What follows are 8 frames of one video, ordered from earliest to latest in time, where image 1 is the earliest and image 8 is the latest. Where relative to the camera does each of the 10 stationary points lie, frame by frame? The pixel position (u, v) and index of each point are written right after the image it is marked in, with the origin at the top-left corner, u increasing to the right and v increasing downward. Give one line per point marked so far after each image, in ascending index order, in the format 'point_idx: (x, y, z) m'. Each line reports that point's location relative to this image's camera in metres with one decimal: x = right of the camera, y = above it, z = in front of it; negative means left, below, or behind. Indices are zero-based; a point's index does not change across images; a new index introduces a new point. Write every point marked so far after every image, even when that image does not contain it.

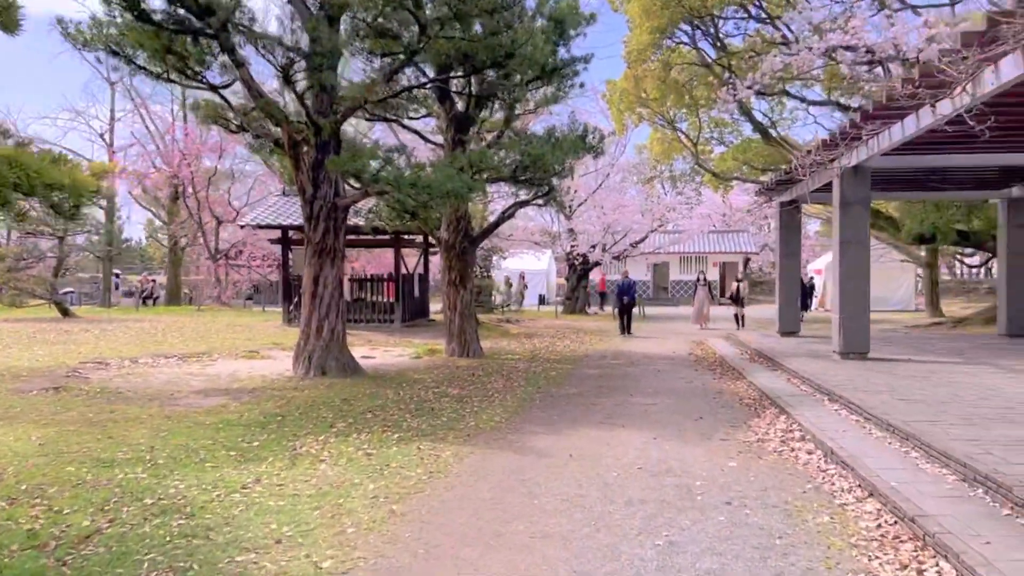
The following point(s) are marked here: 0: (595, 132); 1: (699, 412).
0: (+1.3, +2.4, +13.0) m
1: (+1.7, -1.1, +7.5) m
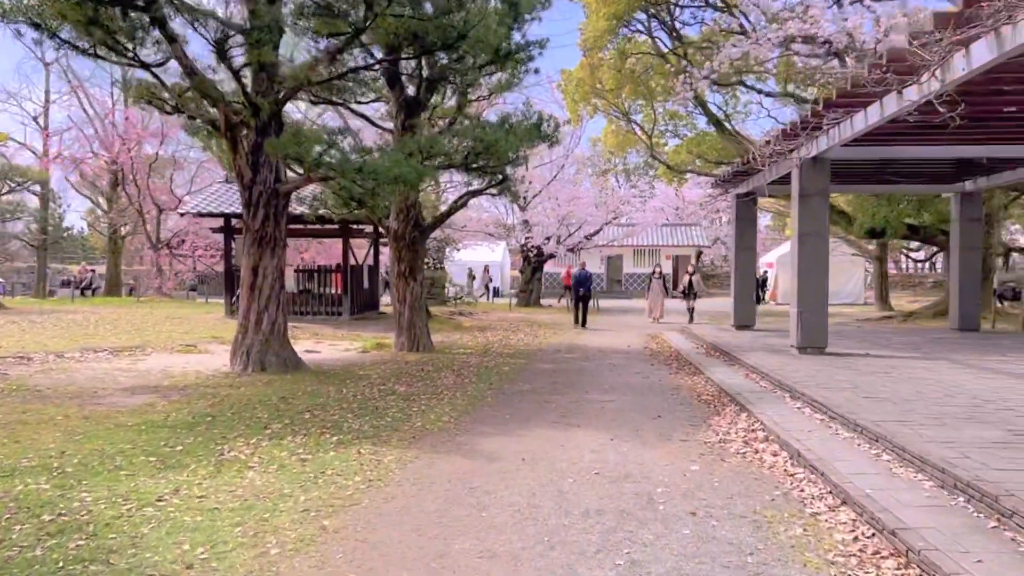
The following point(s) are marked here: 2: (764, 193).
0: (+0.6, +2.6, +12.6) m
1: (+1.3, -1.1, +7.2) m
2: (+4.3, +1.6, +14.2) m
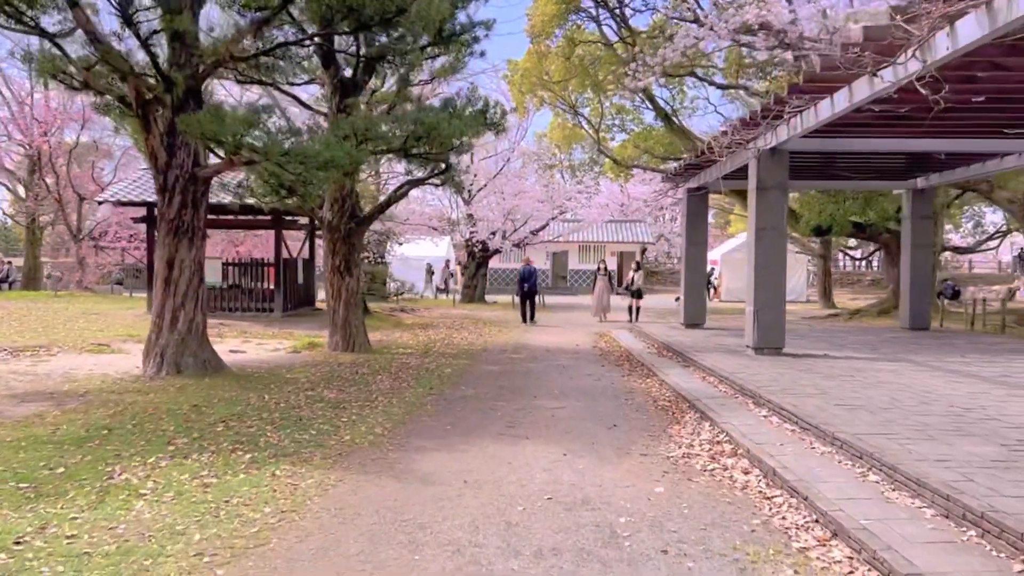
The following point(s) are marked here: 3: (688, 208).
0: (-0.2, +2.6, +11.9) m
1: (+0.8, -1.0, +6.6) m
2: (+3.4, +1.7, +13.7) m
3: (+3.0, +1.3, +13.9) m
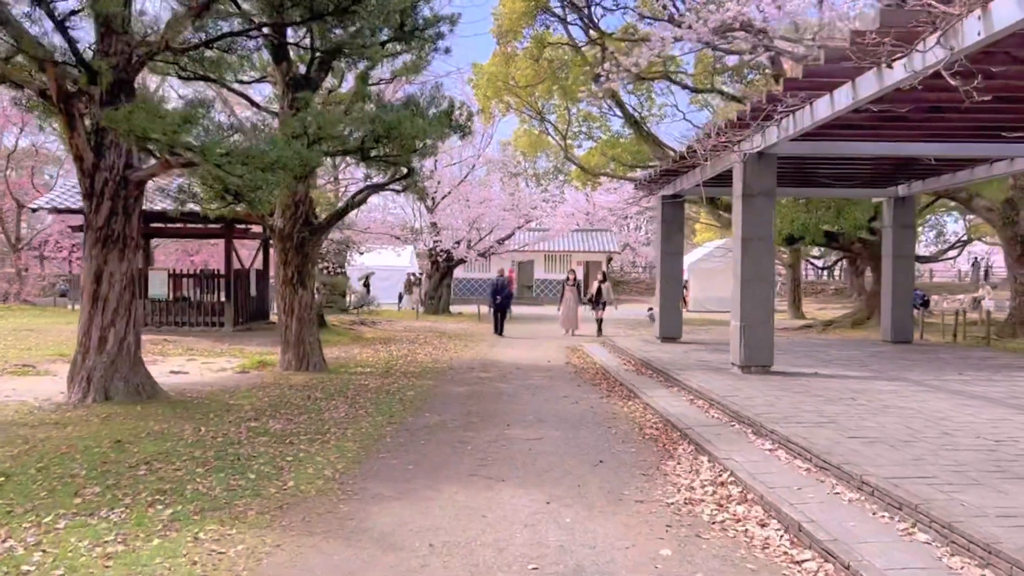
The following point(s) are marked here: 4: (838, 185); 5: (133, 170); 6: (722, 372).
0: (-0.7, +2.4, +11.2) m
1: (+0.6, -1.2, +5.9) m
2: (+2.8, +1.5, +13.1) m
3: (+2.4, +1.1, +13.2) m
4: (+5.2, +1.6, +13.3) m
5: (-3.6, +1.1, +7.9) m
6: (+2.3, -0.9, +9.1) m
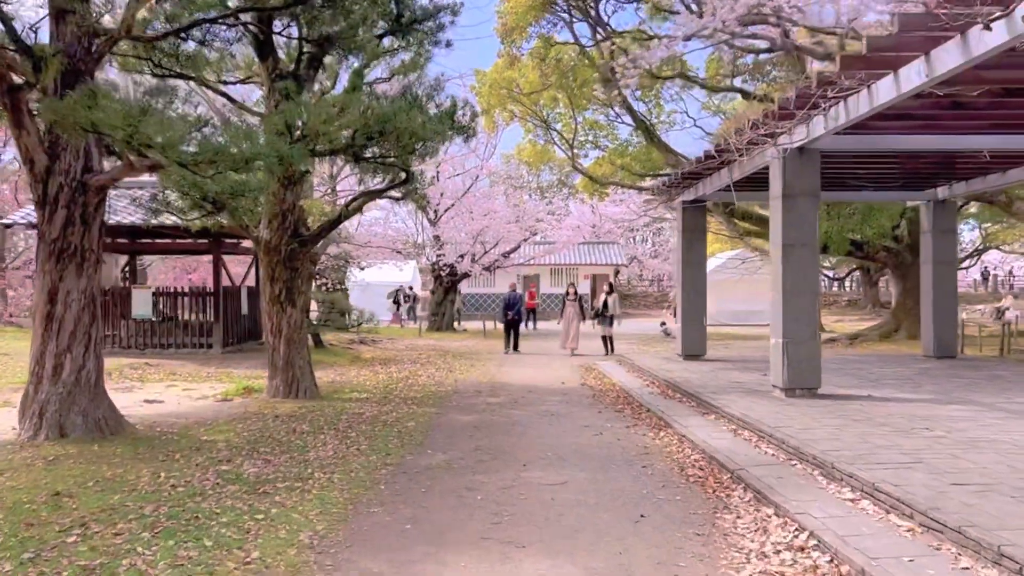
0: (-0.6, +2.2, +10.2) m
1: (+0.7, -1.2, +4.8) m
2: (+3.0, +1.3, +12.1) m
3: (+2.5, +1.0, +12.2) m
4: (+5.3, +1.5, +12.3) m
5: (-3.5, +1.0, +7.0) m
6: (+2.4, -1.0, +8.0) m
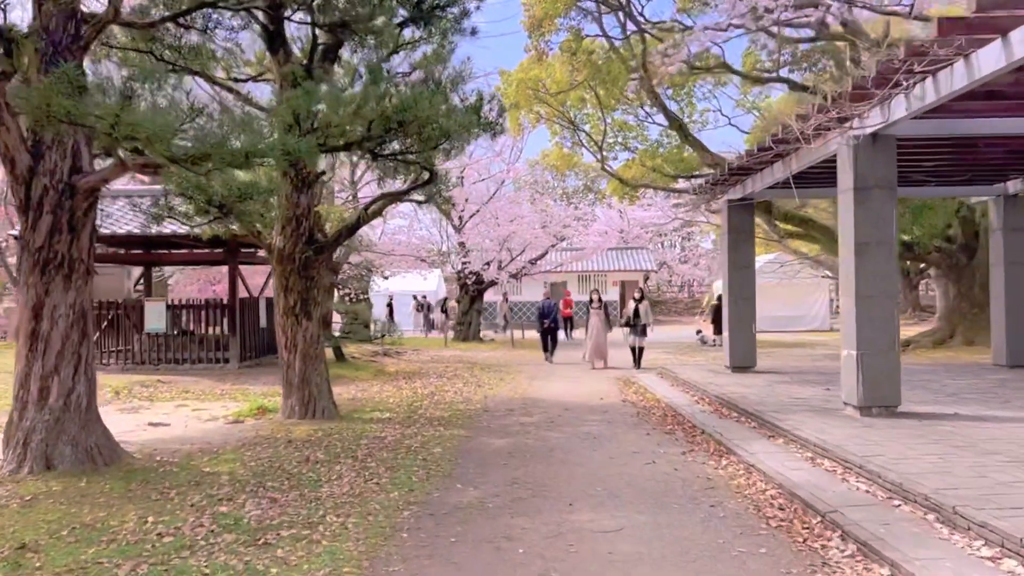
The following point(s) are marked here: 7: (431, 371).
0: (-0.2, +2.1, +9.4) m
1: (+1.0, -1.3, +4.0) m
2: (+3.4, +1.2, +11.2) m
3: (+3.0, +0.9, +11.3) m
4: (+5.8, +1.4, +11.3) m
5: (-3.2, +0.9, +6.2) m
6: (+2.8, -1.1, +7.1) m
7: (-1.4, -1.4, +14.4) m
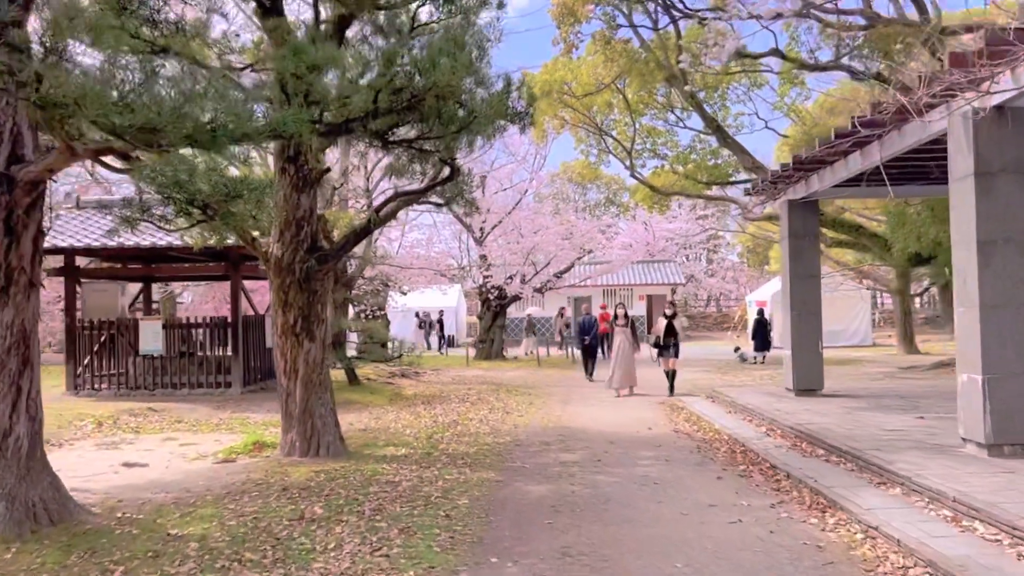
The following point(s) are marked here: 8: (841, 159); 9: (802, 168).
0: (+0.1, +2.0, +8.2) m
1: (+1.2, -1.3, +2.7) m
2: (+3.8, +1.1, +9.9) m
3: (+3.4, +0.7, +10.0) m
4: (+6.1, +1.3, +9.9) m
5: (-3.0, +0.8, +5.1) m
6: (+3.0, -1.2, +5.8) m
7: (-0.9, -1.7, +13.1) m
8: (+3.3, +1.3, +8.4) m
9: (+3.1, +1.3, +8.8) m
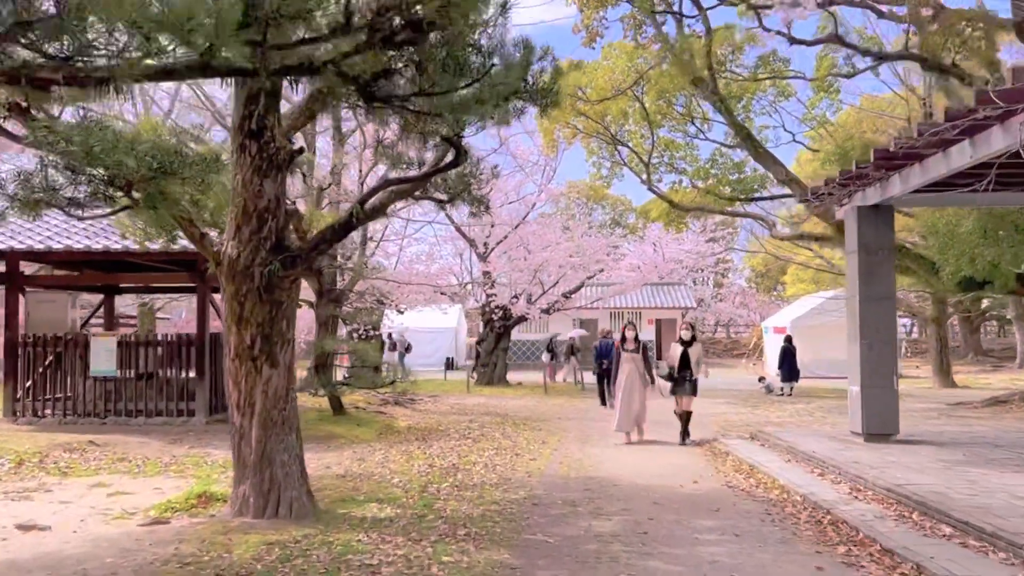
0: (+0.3, +1.9, +6.6) m
1: (+1.3, -1.3, +1.0) m
2: (+3.9, +0.8, +8.3) m
3: (+3.5, +0.5, +8.4) m
4: (+6.3, +1.0, +8.3) m
5: (-2.8, +0.8, +3.4) m
6: (+3.2, -1.3, +4.1) m
7: (-0.8, -1.9, +11.4) m
8: (+3.5, +1.1, +6.8) m
9: (+3.3, +1.1, +7.2) m
